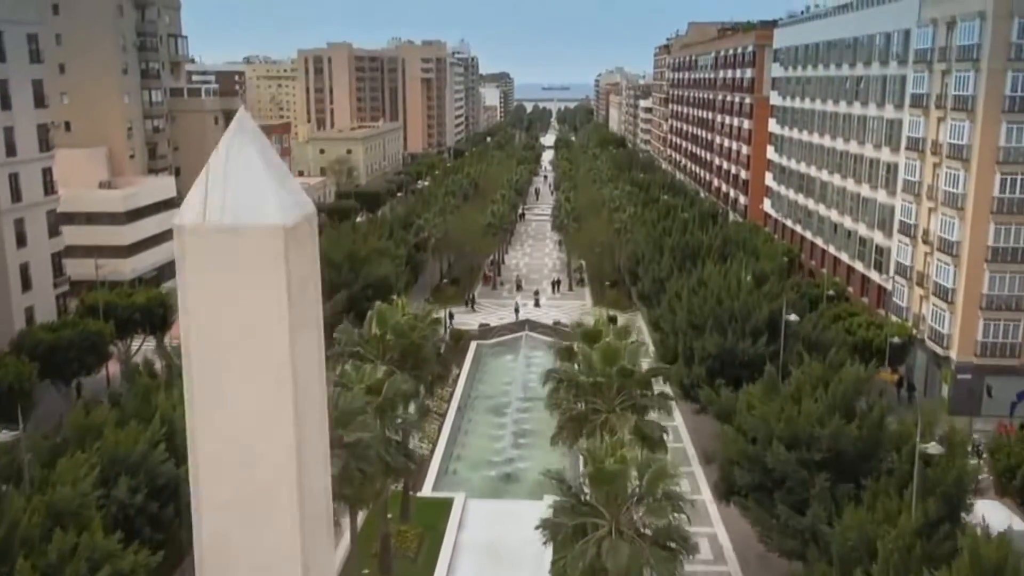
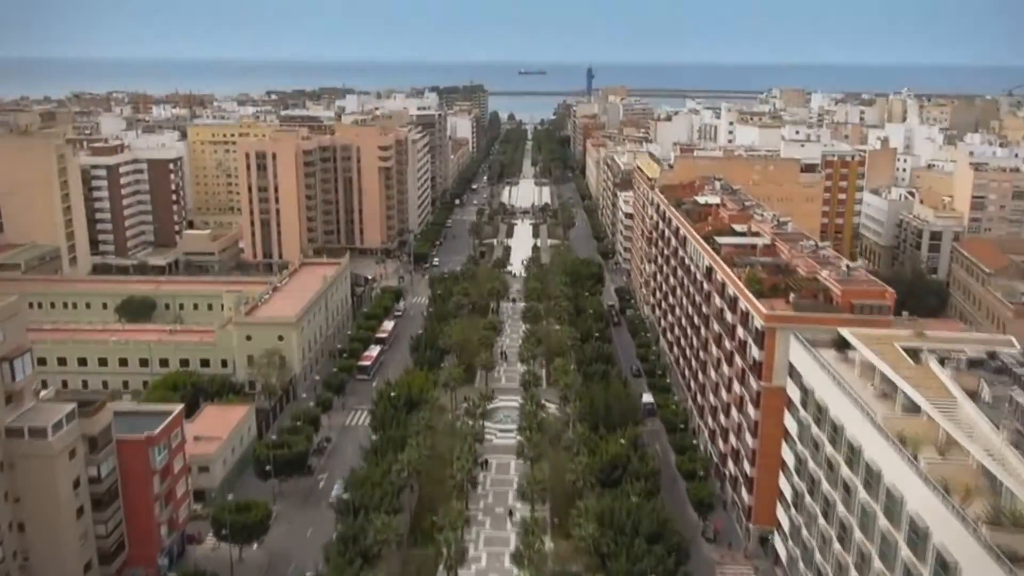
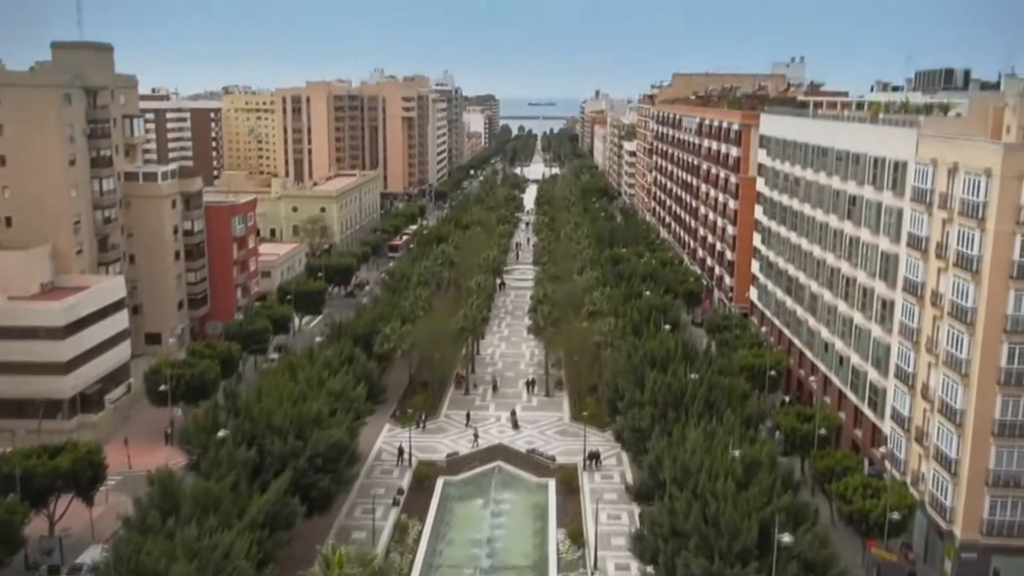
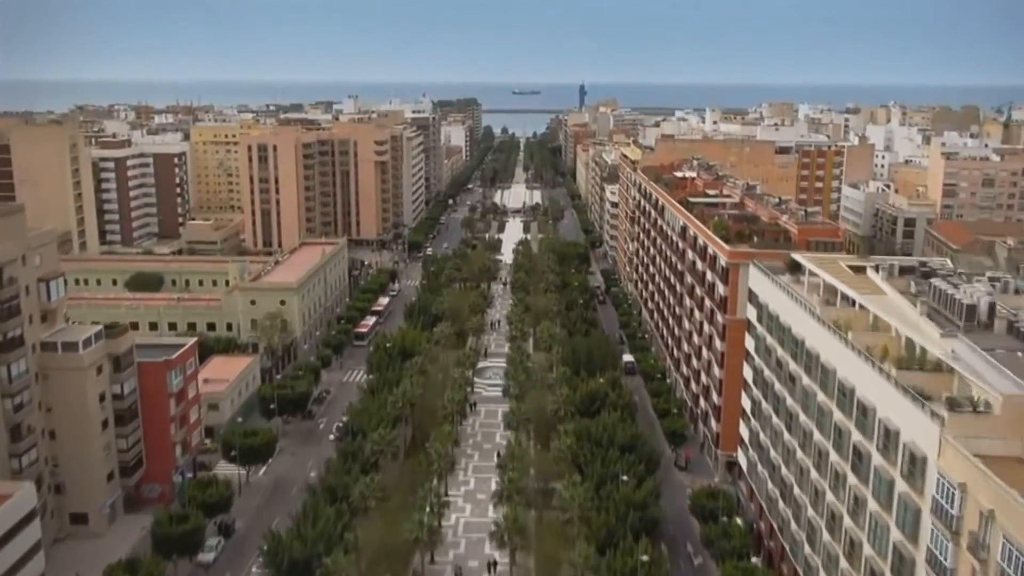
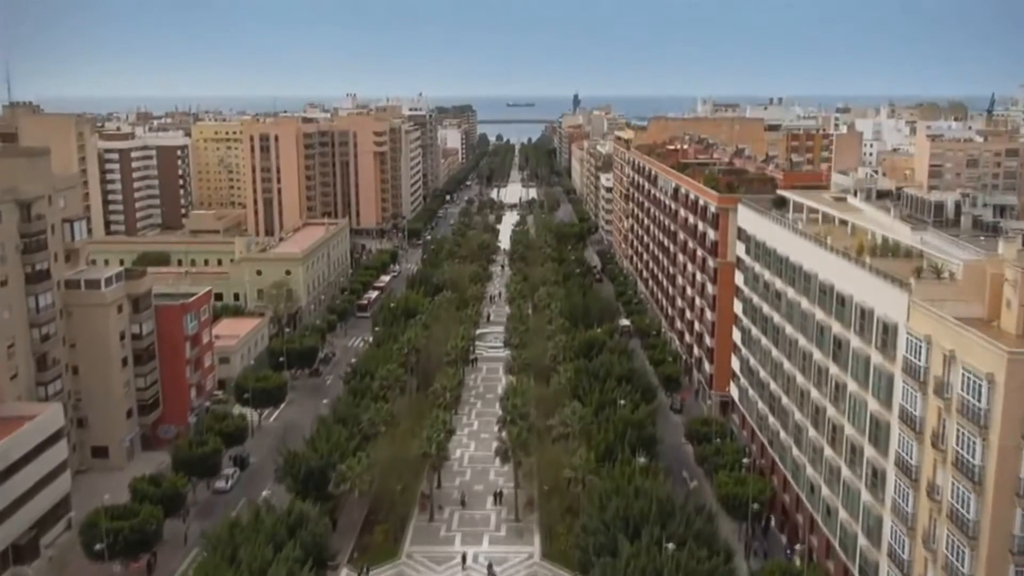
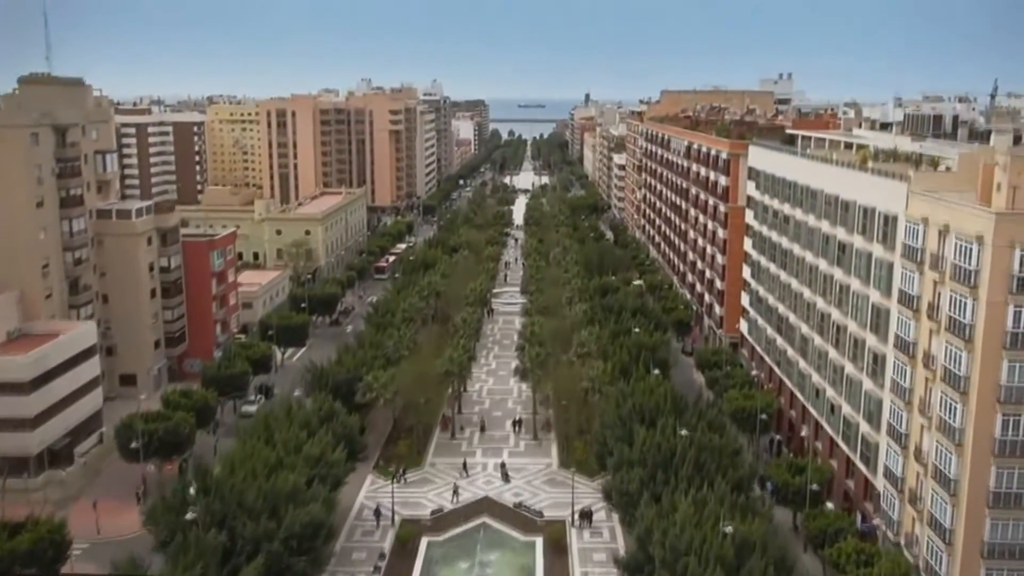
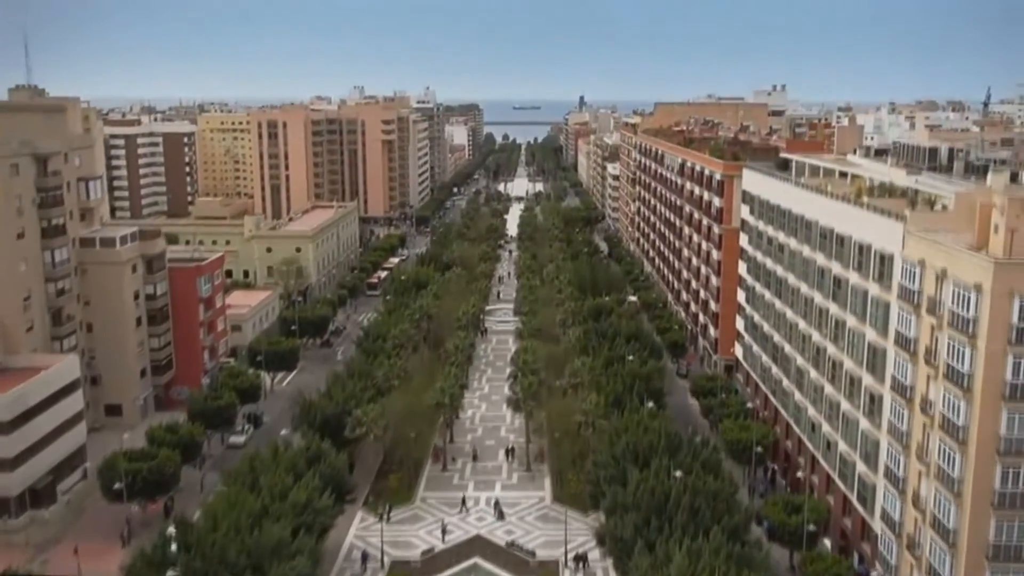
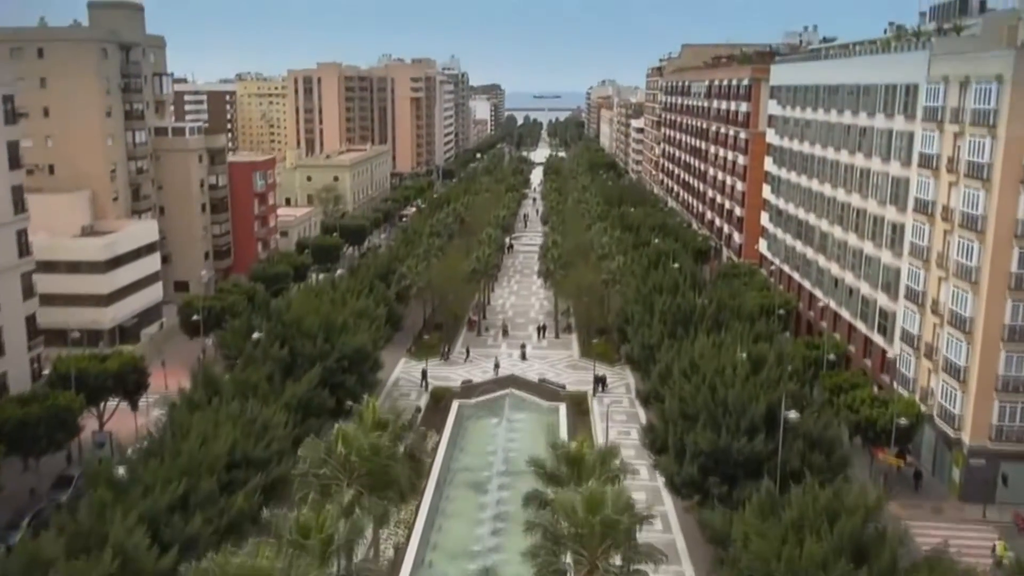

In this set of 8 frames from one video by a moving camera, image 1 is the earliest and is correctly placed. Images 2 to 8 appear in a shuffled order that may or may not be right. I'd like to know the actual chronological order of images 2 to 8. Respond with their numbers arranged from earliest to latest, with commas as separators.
8, 3, 6, 7, 5, 4, 2
